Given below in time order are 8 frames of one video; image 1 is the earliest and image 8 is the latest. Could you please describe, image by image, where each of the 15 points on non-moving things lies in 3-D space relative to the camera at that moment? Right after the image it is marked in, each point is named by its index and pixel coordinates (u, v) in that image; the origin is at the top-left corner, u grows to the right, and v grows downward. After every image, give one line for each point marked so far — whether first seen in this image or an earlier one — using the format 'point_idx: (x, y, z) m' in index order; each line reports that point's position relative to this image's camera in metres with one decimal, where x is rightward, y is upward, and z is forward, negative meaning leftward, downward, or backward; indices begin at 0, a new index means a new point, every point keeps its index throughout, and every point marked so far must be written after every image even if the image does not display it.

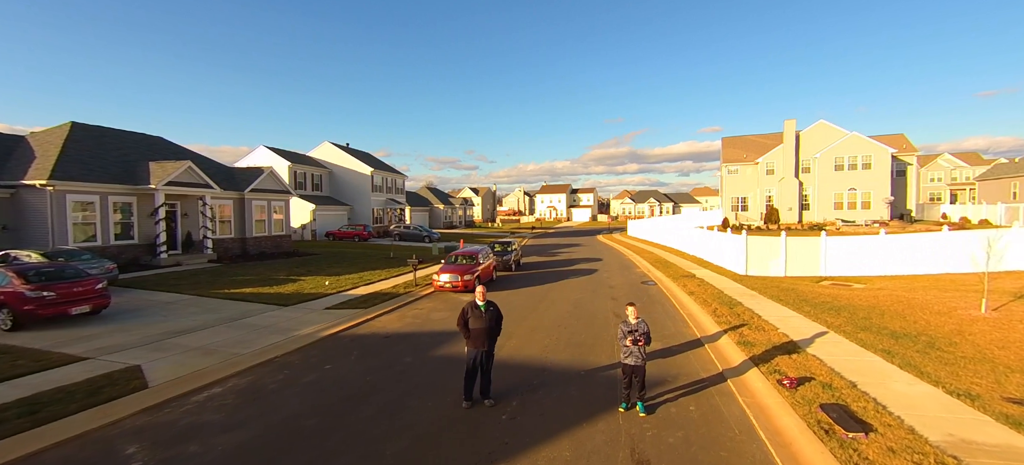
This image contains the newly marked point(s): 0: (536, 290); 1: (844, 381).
0: (+0.8, -2.0, +14.5) m
1: (+4.9, -2.2, +6.2) m
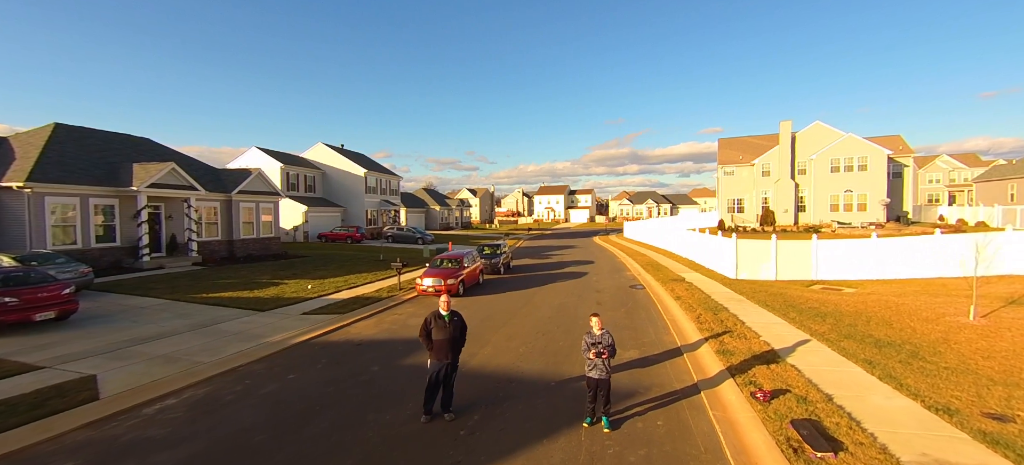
0: (+0.3, -2.1, +14.3) m
1: (+4.4, -2.3, +5.9) m
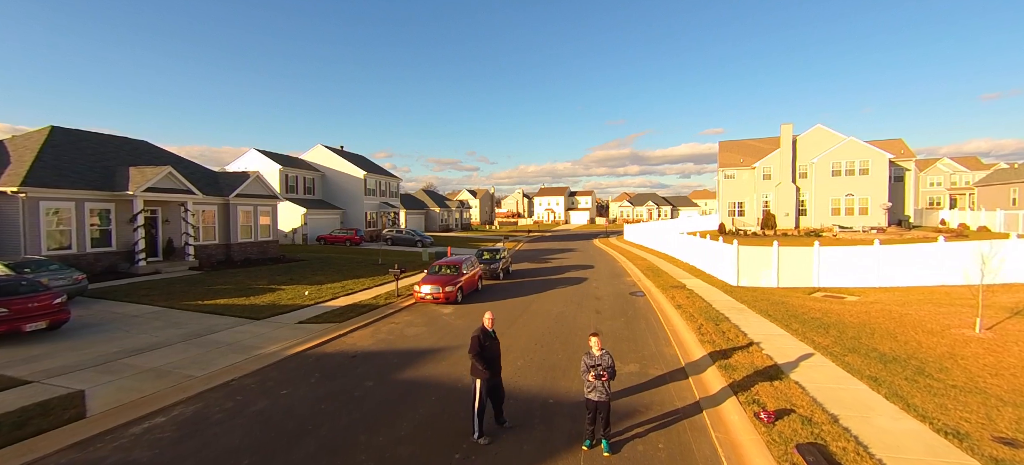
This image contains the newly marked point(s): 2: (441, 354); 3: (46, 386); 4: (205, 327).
0: (+0.3, -2.4, +14.1) m
1: (+4.3, -2.5, +5.8) m
2: (-1.5, -2.7, +9.1) m
3: (-7.8, -2.6, +6.9) m
4: (-7.8, -2.4, +10.6) m
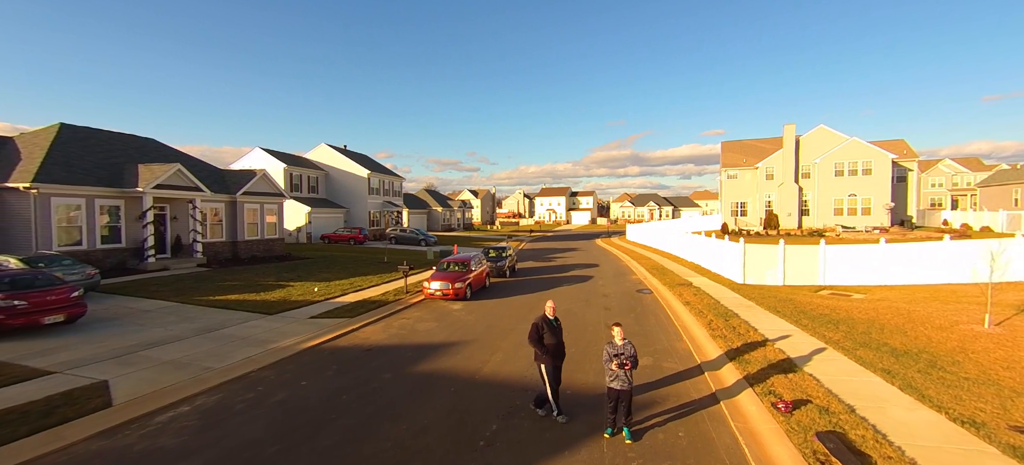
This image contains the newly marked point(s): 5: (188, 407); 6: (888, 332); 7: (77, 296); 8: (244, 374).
0: (+0.6, -2.3, +14.2) m
1: (+4.6, -2.4, +5.9) m
2: (-1.3, -2.5, +9.2) m
3: (-7.5, -2.4, +7.0) m
4: (-7.5, -2.3, +10.7) m
5: (-4.9, -2.6, +6.3) m
6: (+8.5, -2.2, +9.4) m
7: (-10.1, -1.5, +9.6) m
8: (-4.9, -2.6, +7.6) m
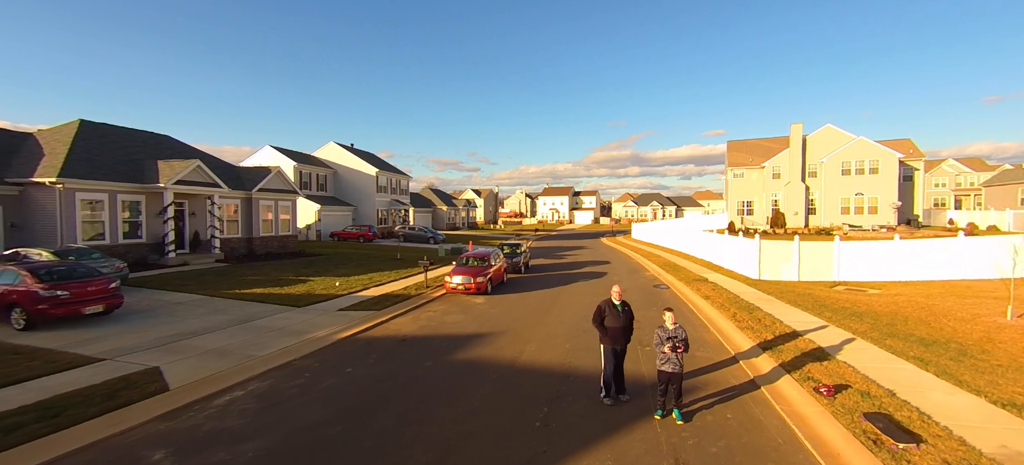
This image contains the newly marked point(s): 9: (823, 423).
0: (+1.3, -2.1, +14.4) m
1: (+5.4, -2.3, +6.0) m
2: (-0.5, -2.4, +9.3) m
3: (-6.8, -2.2, +7.2) m
4: (-6.8, -2.1, +10.9) m
5: (-4.2, -2.4, +6.4) m
6: (+9.2, -2.1, +9.5) m
7: (-9.4, -1.3, +9.8) m
8: (-4.2, -2.4, +7.8) m
9: (+3.9, -2.4, +5.2) m
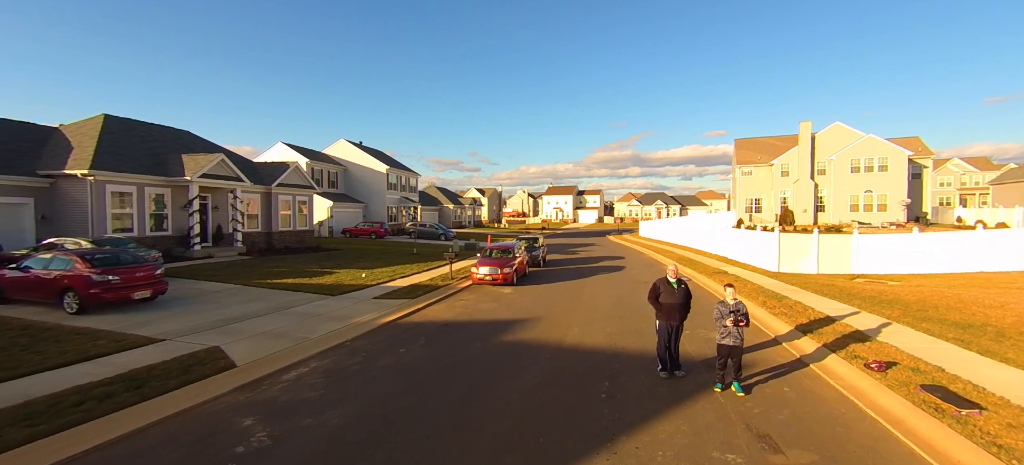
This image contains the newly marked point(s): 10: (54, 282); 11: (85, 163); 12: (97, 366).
0: (+2.2, -1.8, +14.5) m
1: (+6.2, -2.0, +6.2) m
2: (+0.3, -2.1, +9.5) m
3: (-5.9, -2.0, +7.4) m
4: (-5.9, -1.8, +11.1) m
5: (-3.3, -2.2, +6.6) m
6: (+10.1, -1.8, +9.7) m
7: (-8.5, -1.0, +10.0) m
8: (-3.3, -2.1, +8.0) m
9: (+4.8, -2.1, +5.4) m
10: (-9.9, -1.1, +9.0) m
11: (-15.5, +2.5, +15.0) m
12: (-6.1, -2.0, +6.1) m
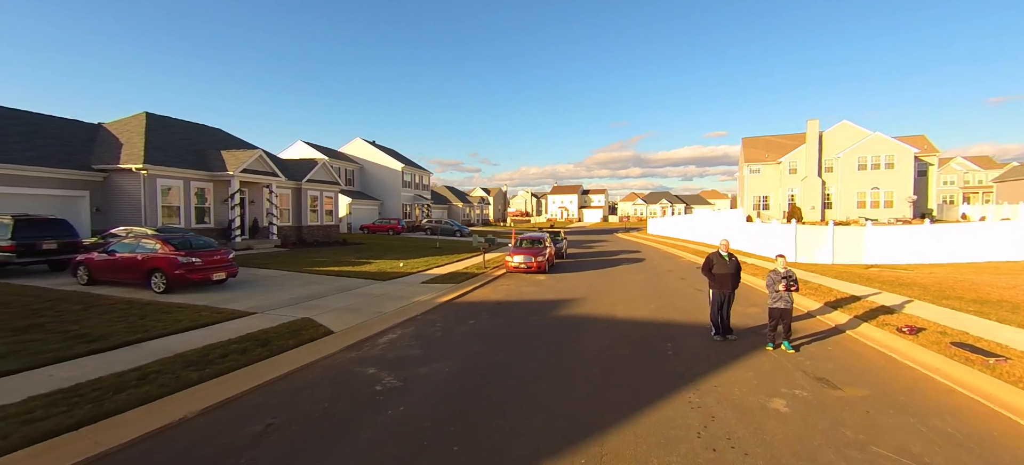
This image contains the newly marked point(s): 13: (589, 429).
0: (+3.4, -1.5, +15.3) m
1: (+7.4, -1.6, +7.0) m
2: (+1.5, -1.7, +10.3) m
3: (-4.7, -1.6, +8.1) m
4: (-4.8, -1.5, +11.8) m
5: (-2.1, -1.8, +7.4) m
6: (+11.3, -1.5, +10.5) m
7: (-7.3, -0.7, +10.8) m
8: (-2.1, -1.8, +8.7) m
9: (+6.0, -1.8, +6.2) m
10: (-8.7, -0.7, +9.8) m
11: (-14.3, +2.9, +15.8) m
12: (-4.9, -1.6, +6.9) m
13: (+0.7, -1.9, +4.1) m
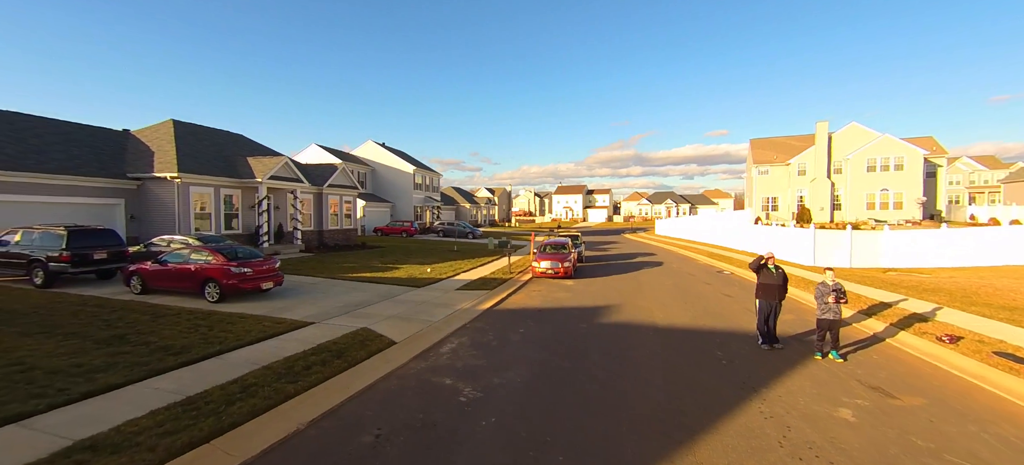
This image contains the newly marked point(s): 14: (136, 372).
0: (+4.4, -1.7, +15.6) m
1: (+8.4, -1.9, +7.3) m
2: (+2.5, -2.0, +10.6) m
3: (-3.7, -1.9, +8.5) m
4: (-3.8, -1.7, +12.2) m
5: (-1.1, -2.1, +7.7) m
6: (+12.3, -1.7, +10.8) m
7: (-6.3, -0.9, +11.1) m
8: (-1.1, -2.0, +9.1) m
9: (+7.0, -2.0, +6.5) m
10: (-7.7, -1.0, +10.1) m
11: (-13.3, +2.6, +16.2) m
12: (-3.9, -1.9, +7.2) m
13: (+1.7, -2.2, +4.4) m
14: (-5.2, -1.9, +5.7) m
